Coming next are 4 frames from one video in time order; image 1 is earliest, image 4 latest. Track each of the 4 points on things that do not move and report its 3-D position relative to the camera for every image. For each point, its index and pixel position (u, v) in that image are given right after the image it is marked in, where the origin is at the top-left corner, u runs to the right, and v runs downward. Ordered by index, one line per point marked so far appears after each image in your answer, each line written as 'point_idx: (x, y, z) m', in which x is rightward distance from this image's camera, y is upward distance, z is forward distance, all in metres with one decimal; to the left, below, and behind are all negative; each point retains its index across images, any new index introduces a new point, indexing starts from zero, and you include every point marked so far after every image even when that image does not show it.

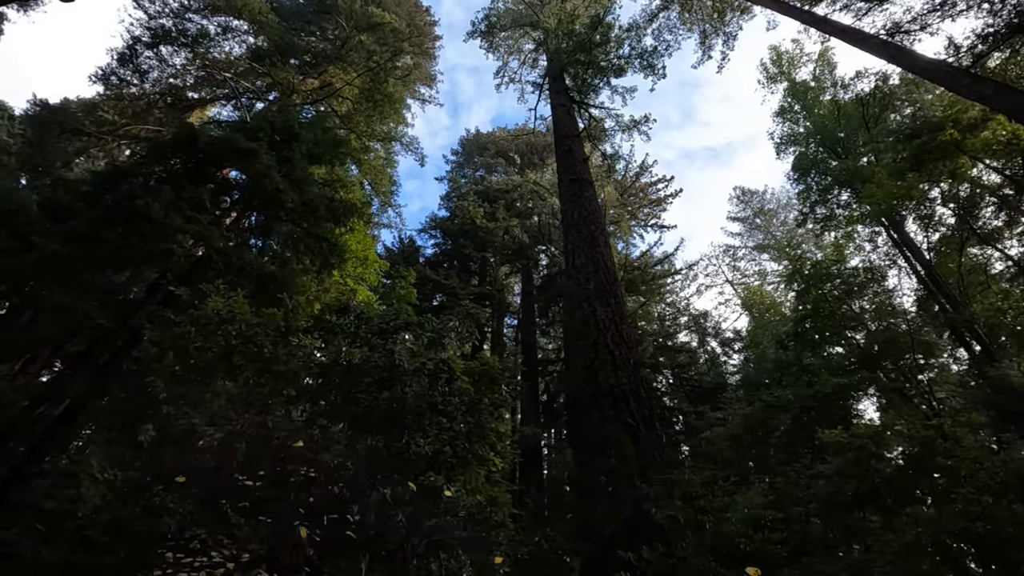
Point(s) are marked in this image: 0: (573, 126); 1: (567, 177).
0: (+0.9, +2.4, +8.4) m
1: (+0.7, +1.4, +6.9) m
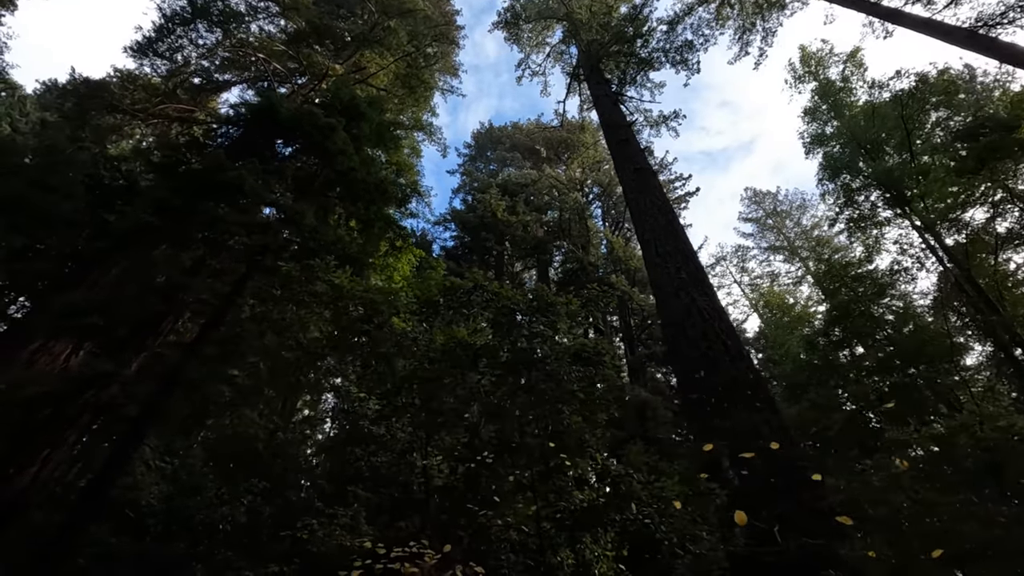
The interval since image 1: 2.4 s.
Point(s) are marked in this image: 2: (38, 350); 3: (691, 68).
0: (+1.6, +2.5, +8.2) m
1: (+1.4, +1.5, +6.7) m
2: (-4.4, -0.6, +5.2) m
3: (+3.8, +4.7, +11.9) m
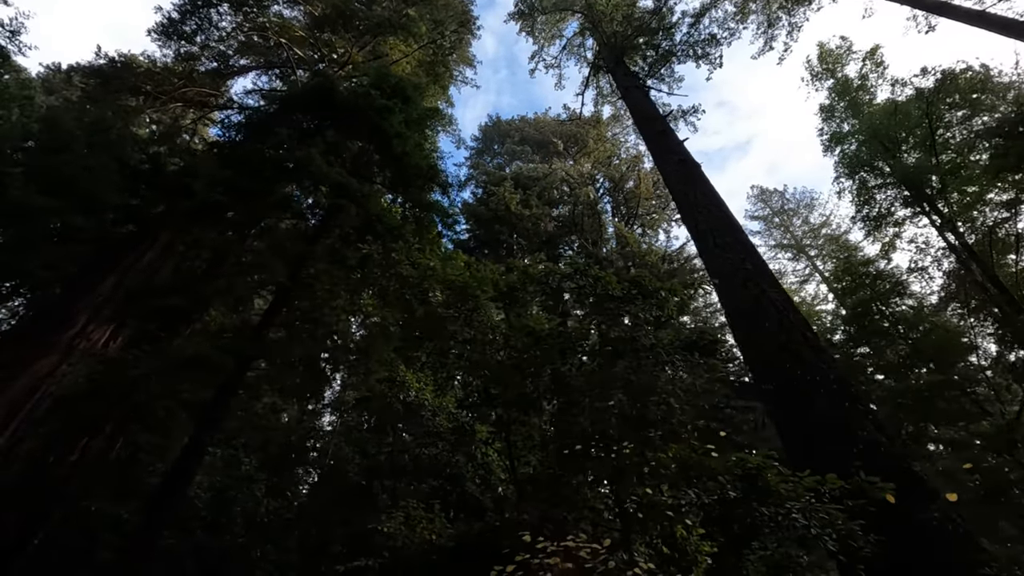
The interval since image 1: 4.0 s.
0: (+2.1, +2.6, +8.1) m
1: (+1.9, +1.5, +6.6) m
2: (-3.9, -0.4, +5.1) m
3: (+4.3, +4.8, +11.8) m
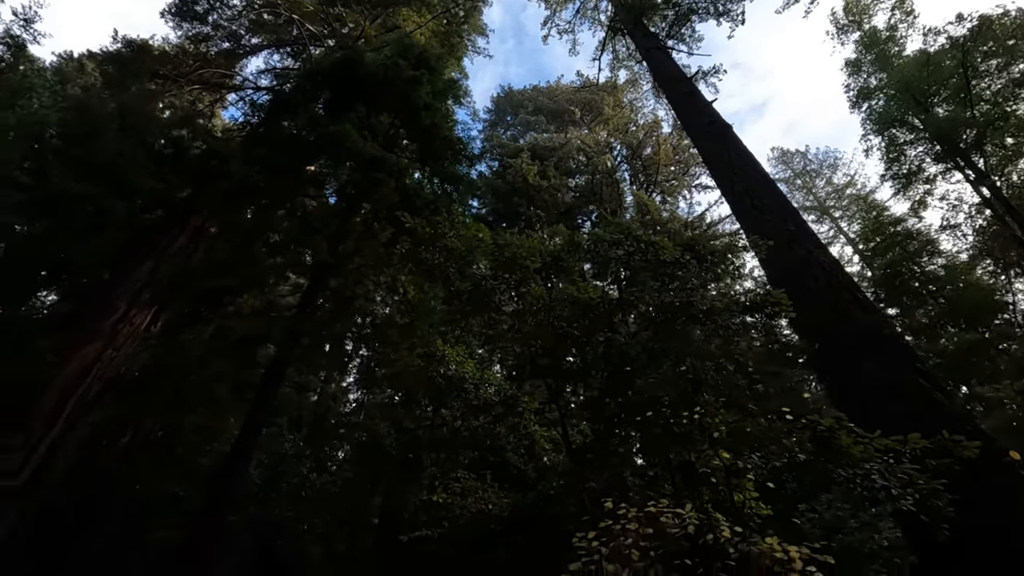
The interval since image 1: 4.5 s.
0: (+2.4, +3.1, +7.9) m
1: (+2.2, +1.9, +6.4) m
2: (-3.6, -0.3, +5.1) m
3: (+4.6, +5.5, +11.4) m
